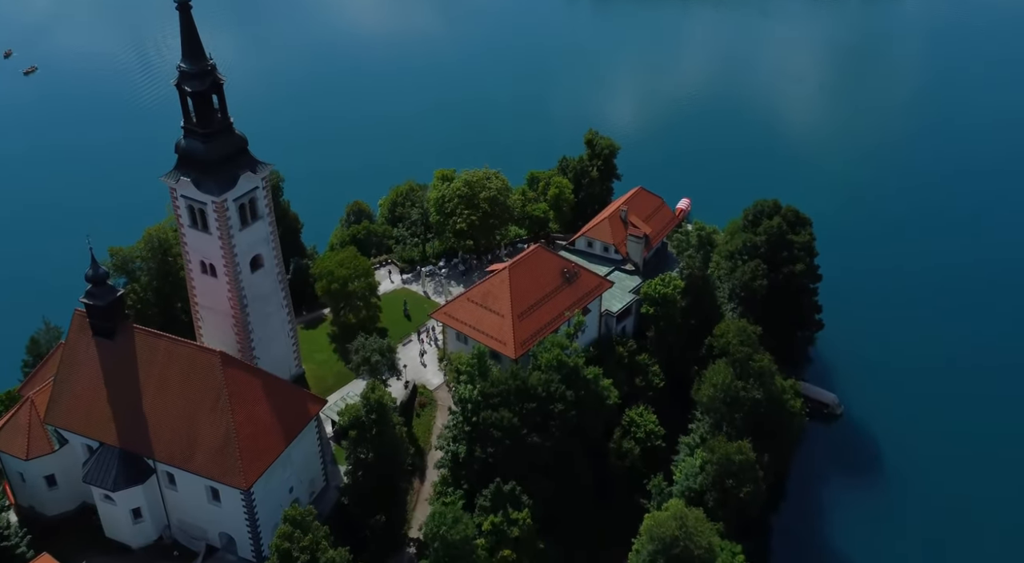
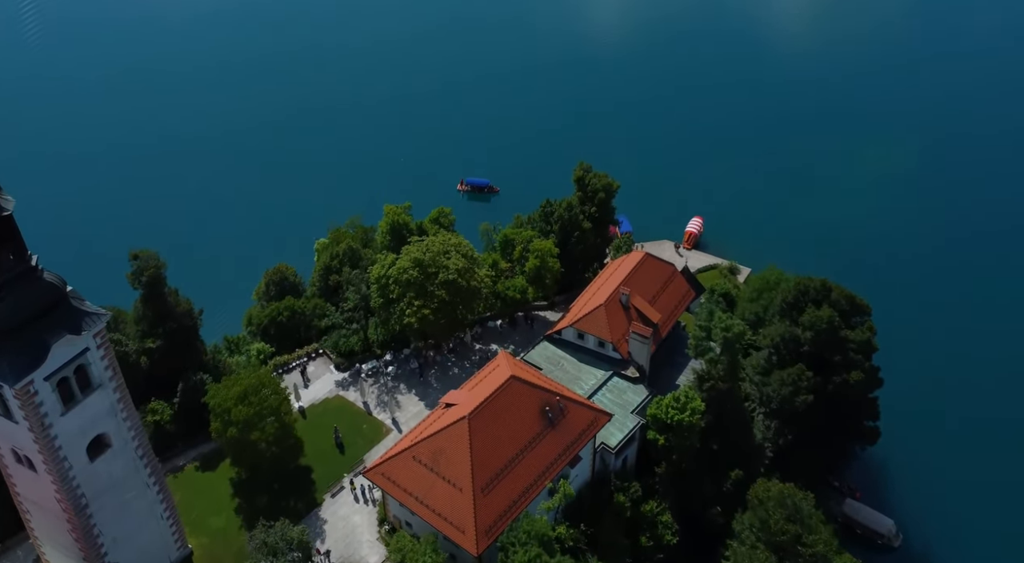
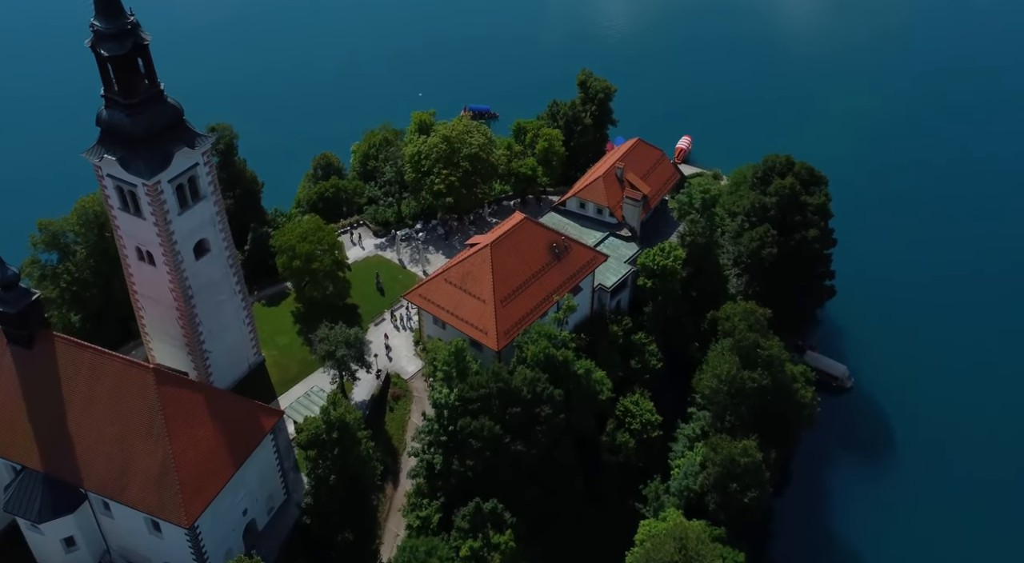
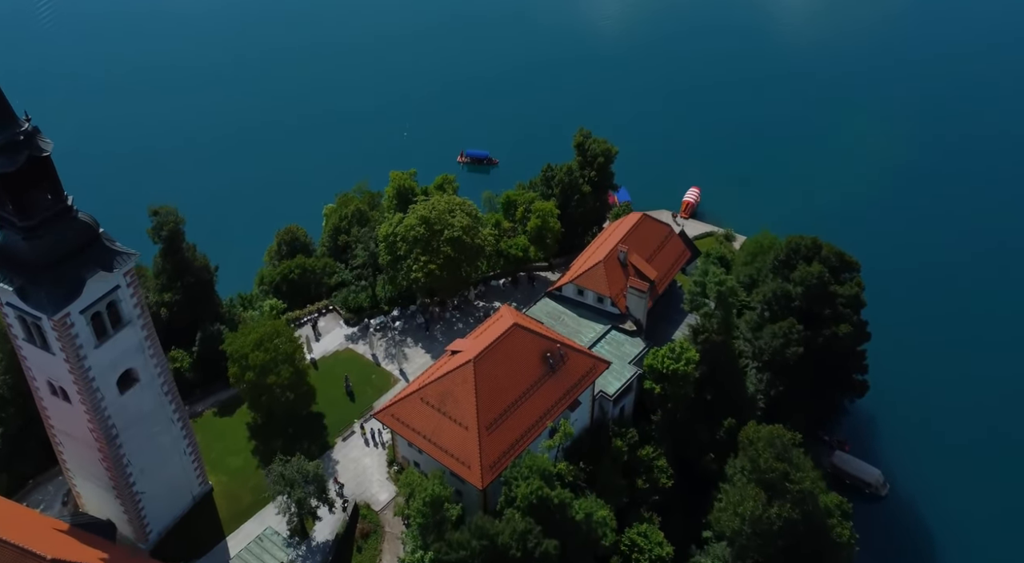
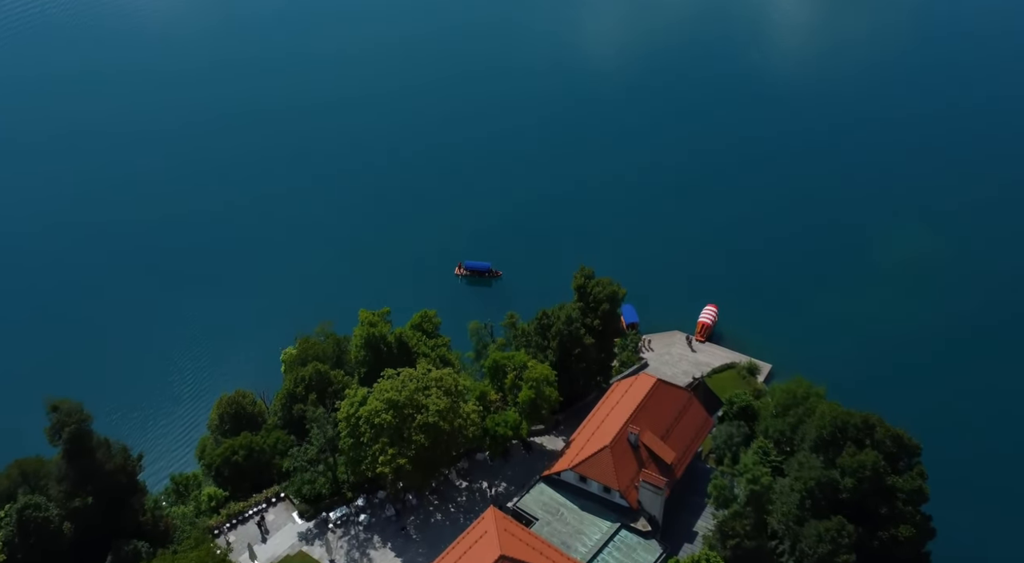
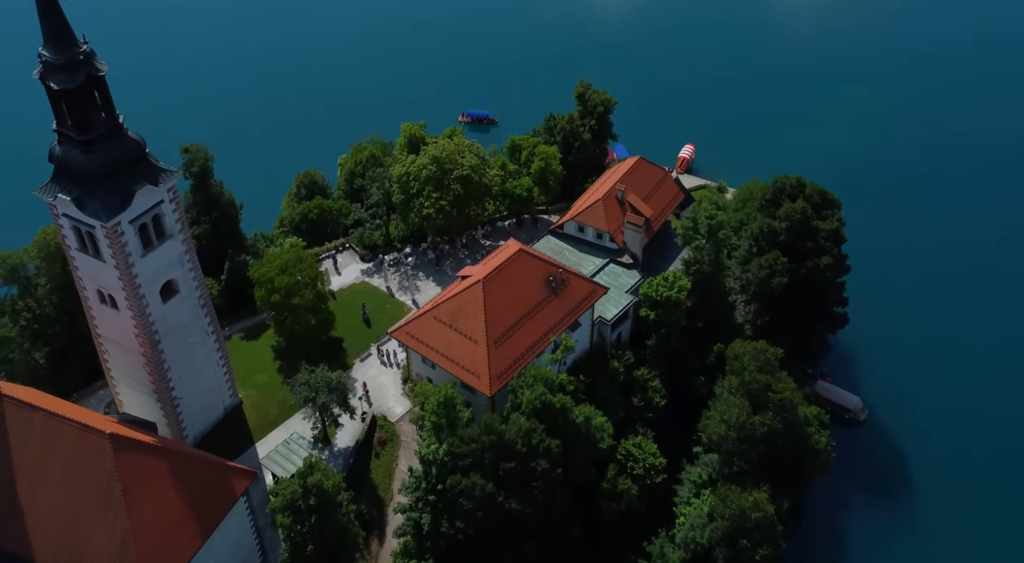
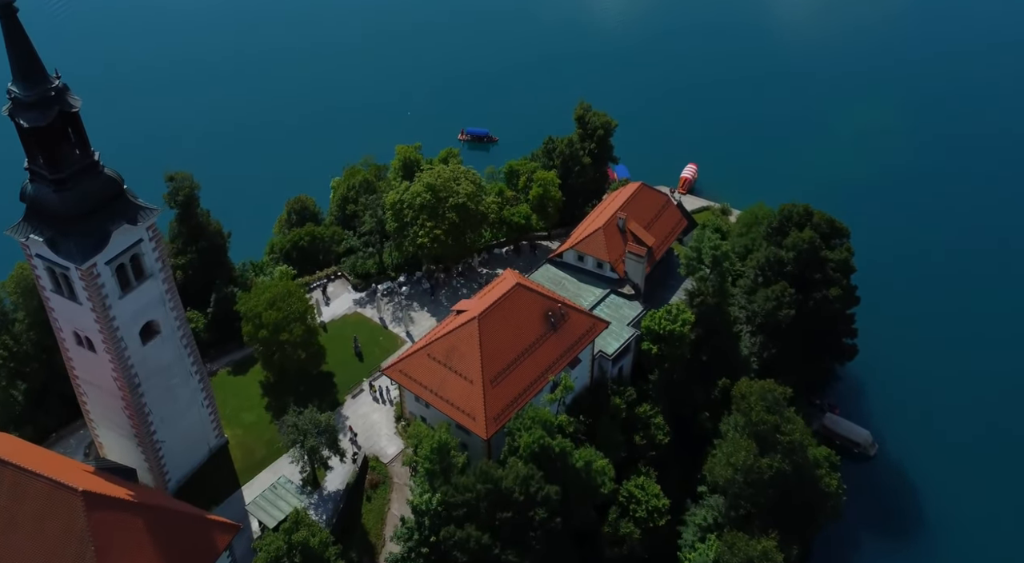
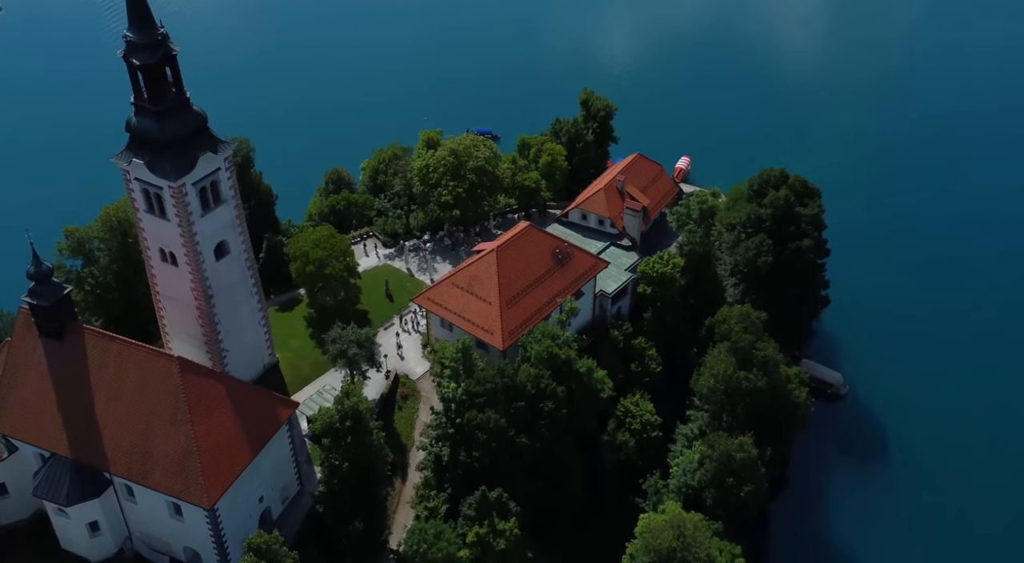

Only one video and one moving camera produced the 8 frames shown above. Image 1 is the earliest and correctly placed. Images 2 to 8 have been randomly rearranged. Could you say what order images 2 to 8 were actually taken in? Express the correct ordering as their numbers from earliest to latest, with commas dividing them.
8, 3, 6, 7, 4, 2, 5
